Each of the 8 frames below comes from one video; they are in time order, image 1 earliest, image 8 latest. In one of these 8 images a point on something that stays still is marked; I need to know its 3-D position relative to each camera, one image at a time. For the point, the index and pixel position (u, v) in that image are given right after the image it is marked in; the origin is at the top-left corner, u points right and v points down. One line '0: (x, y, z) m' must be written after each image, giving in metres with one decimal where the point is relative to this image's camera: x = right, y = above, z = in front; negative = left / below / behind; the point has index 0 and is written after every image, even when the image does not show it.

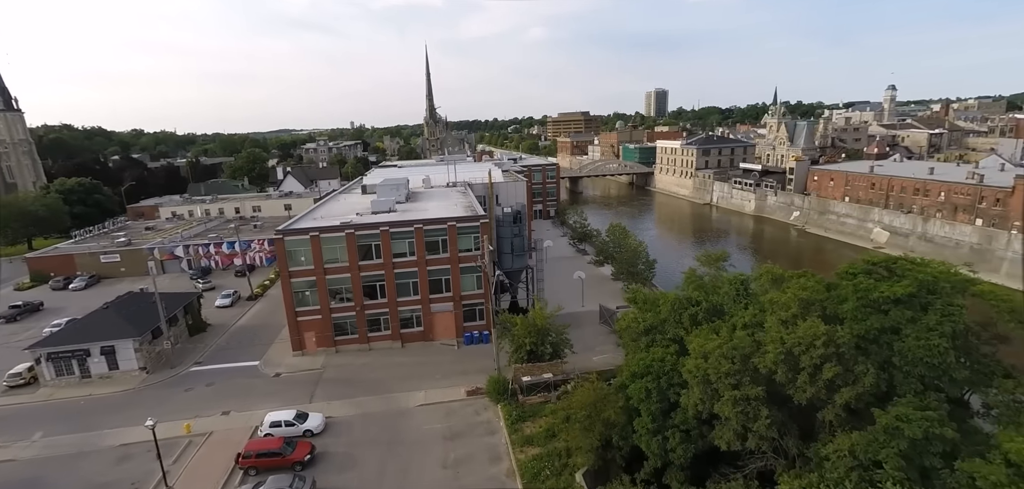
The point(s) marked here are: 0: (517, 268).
0: (+0.2, -0.9, +17.3) m
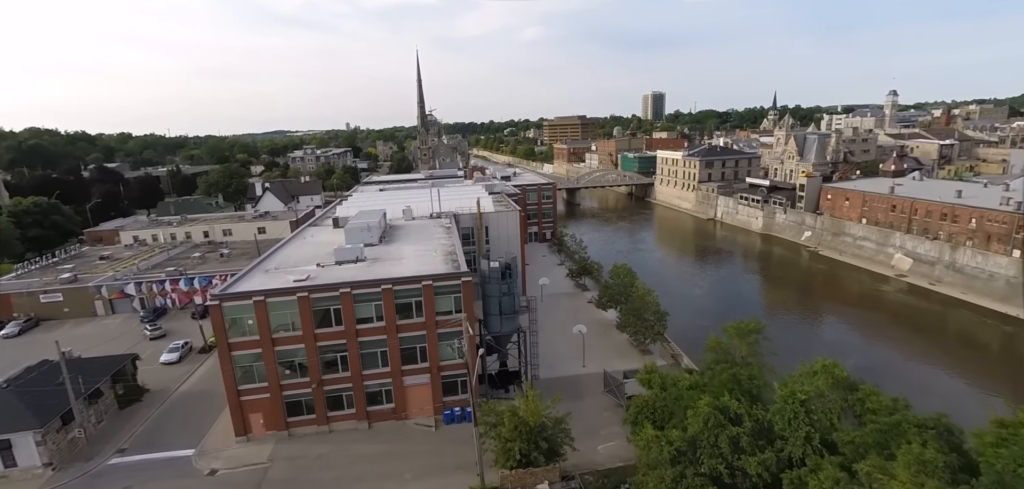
0: (-0.2, -2.8, +14.6) m
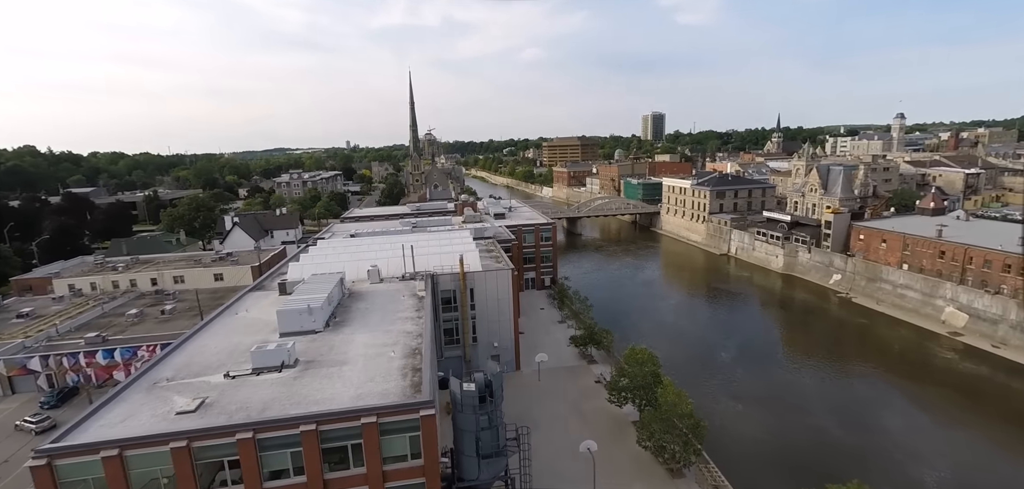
0: (-0.6, -5.2, +10.2) m
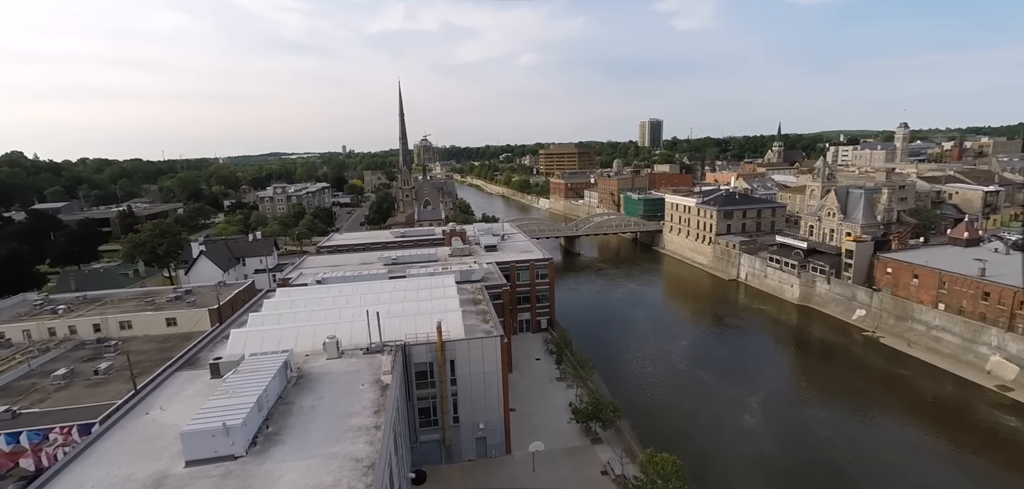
0: (-0.9, -7.2, +6.9) m
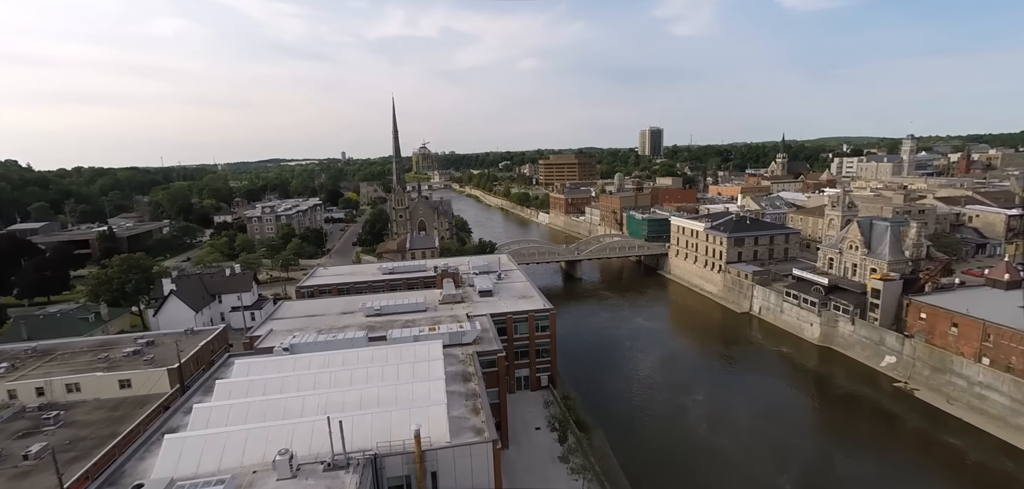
0: (-1.0, -9.6, +4.1) m
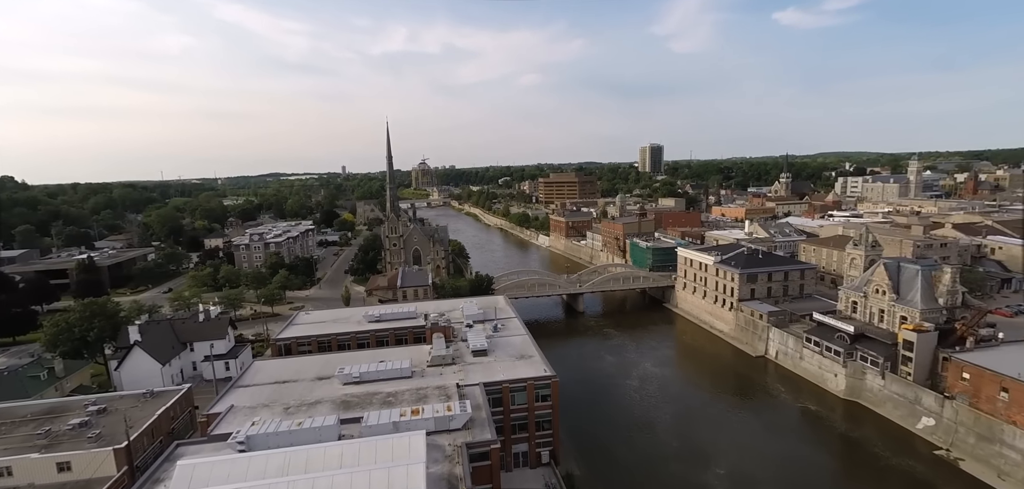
0: (-1.2, -11.7, +1.1) m
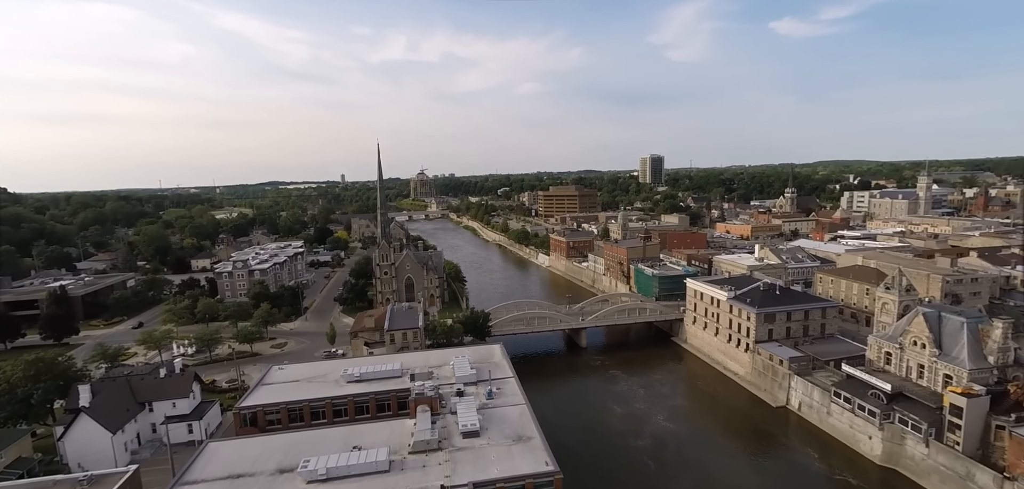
0: (-1.3, -14.2, -2.4) m
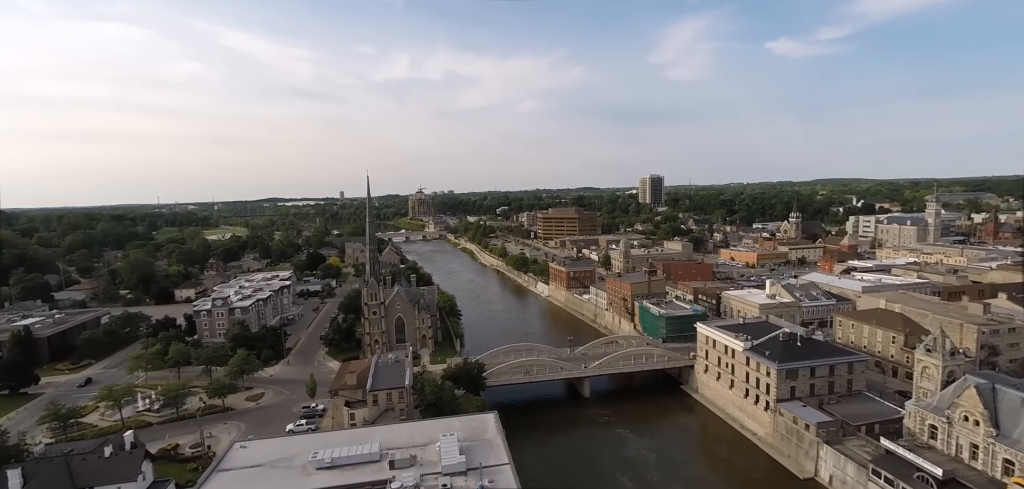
0: (-1.5, -16.5, -6.2) m
